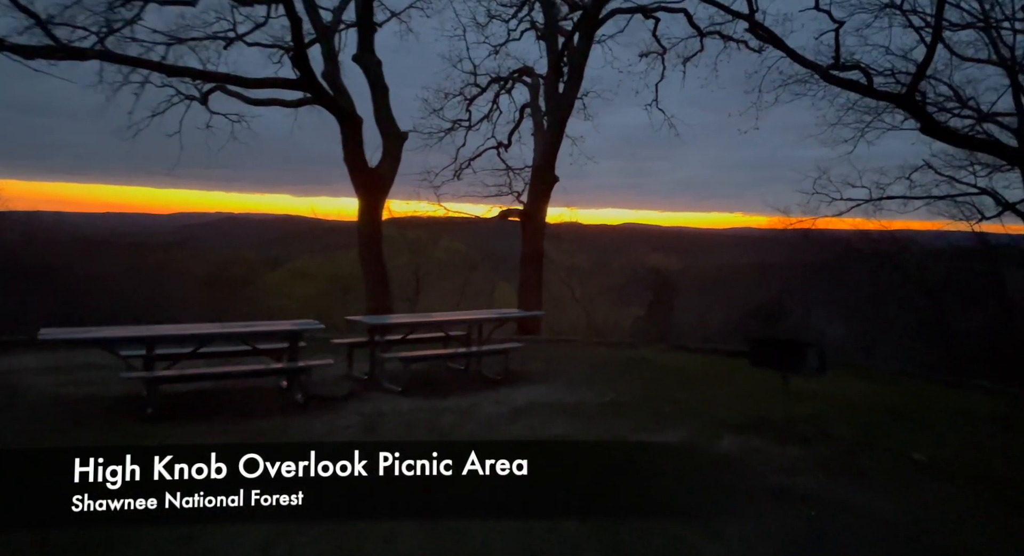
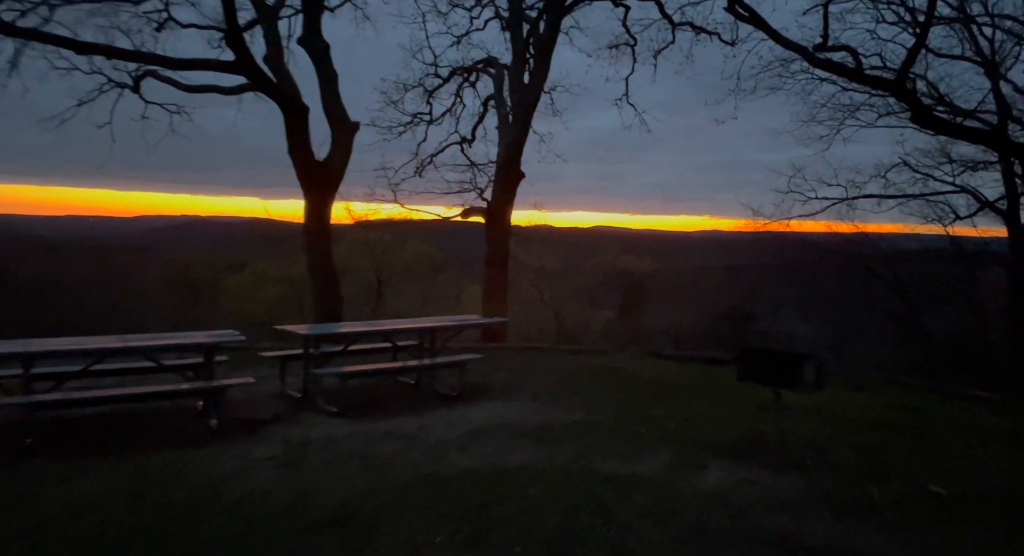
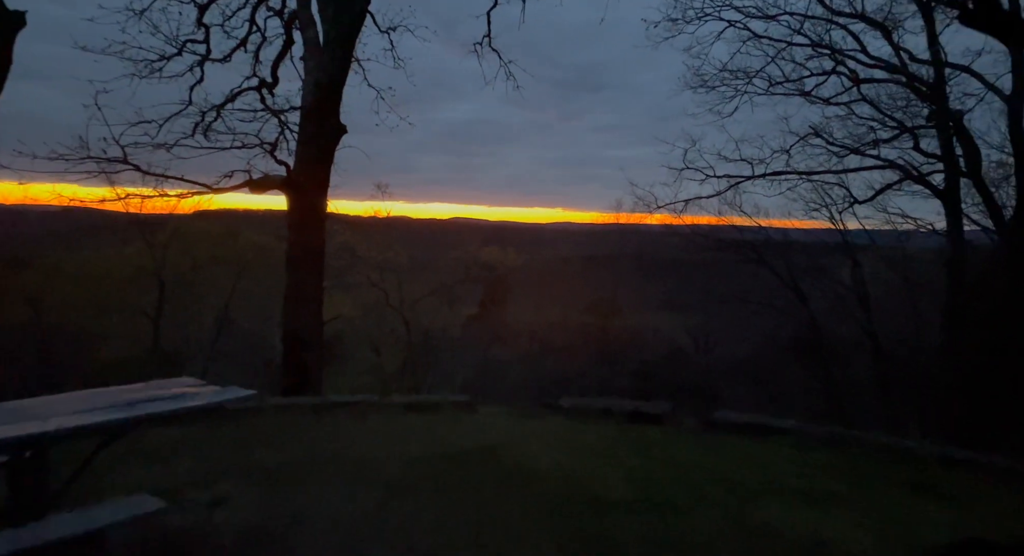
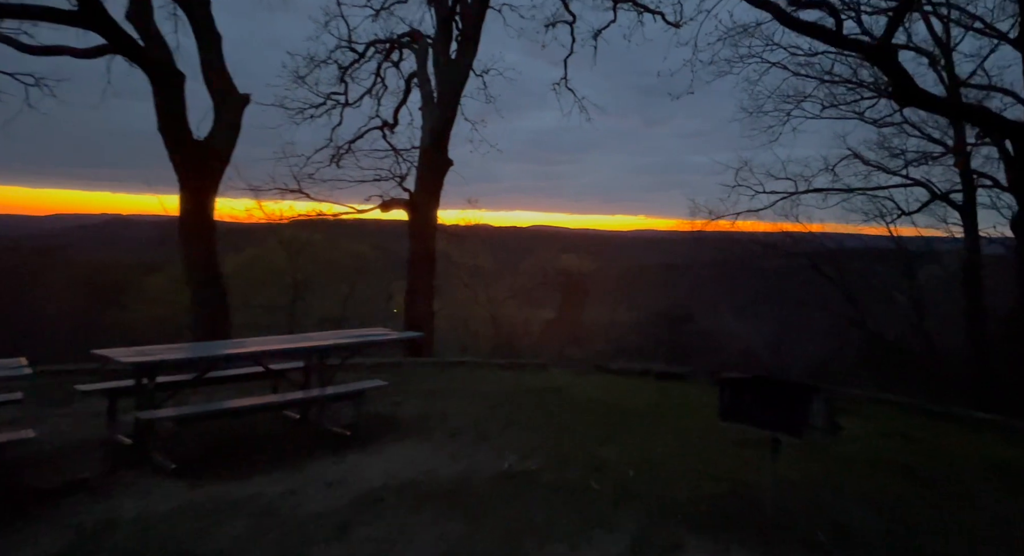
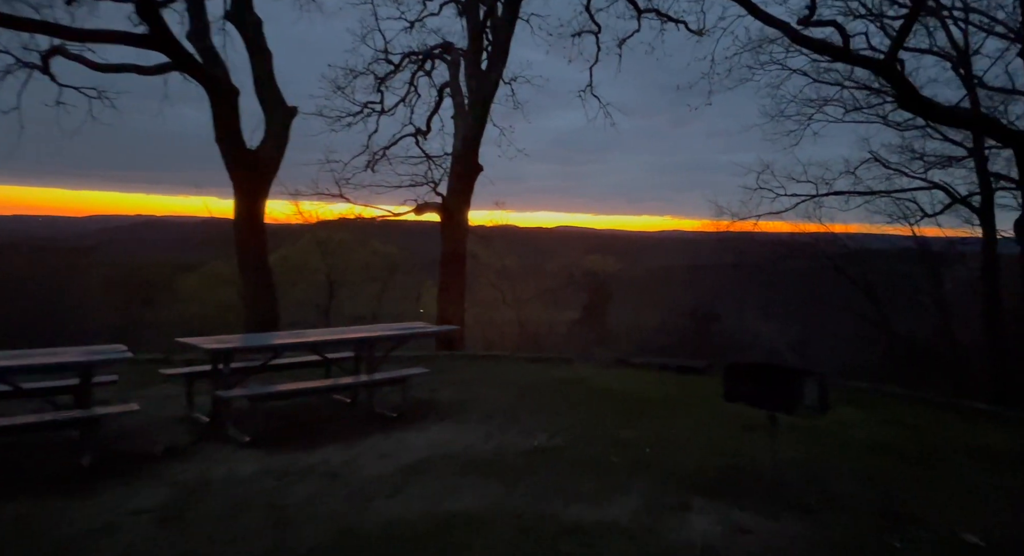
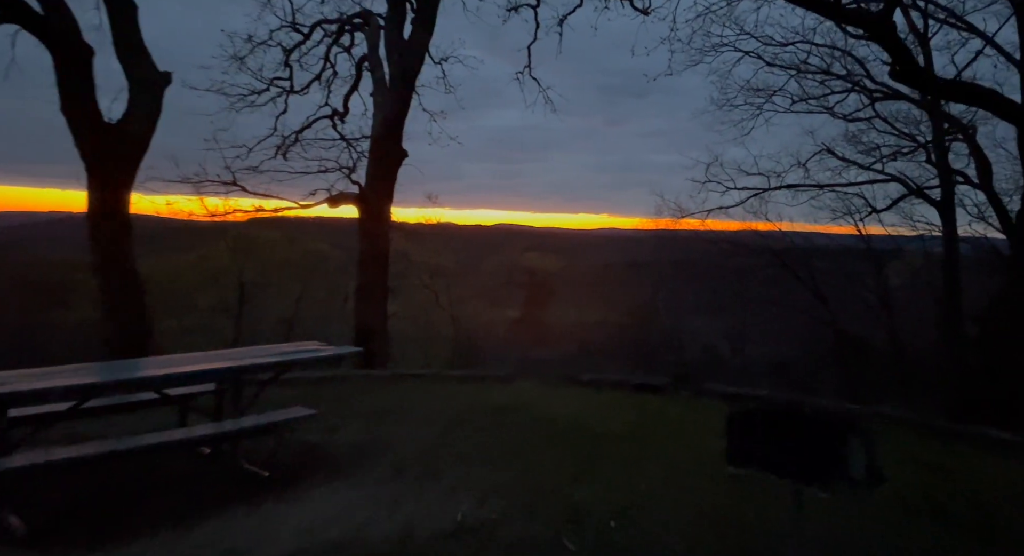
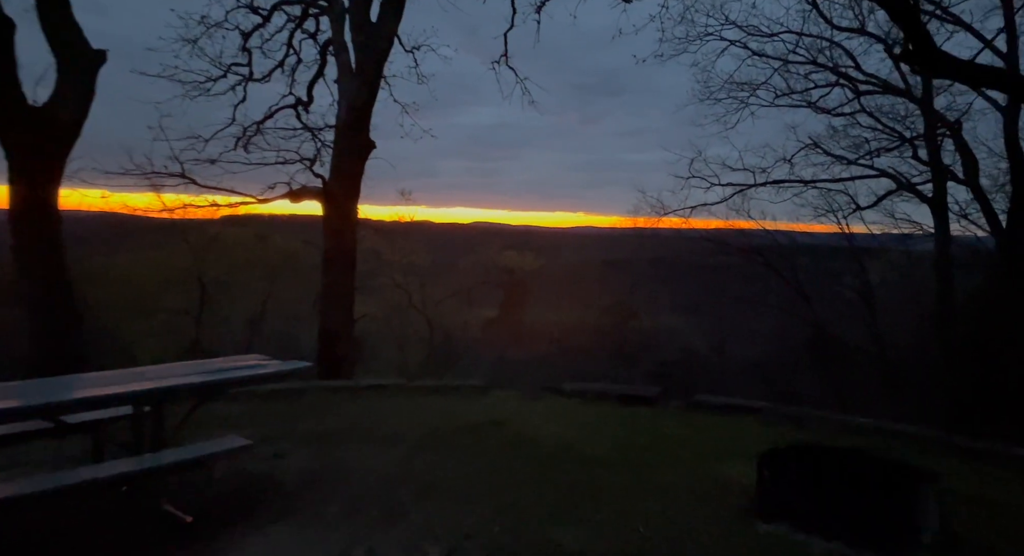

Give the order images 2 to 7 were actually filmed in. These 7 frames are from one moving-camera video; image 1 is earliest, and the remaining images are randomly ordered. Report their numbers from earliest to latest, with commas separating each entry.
2, 5, 4, 6, 7, 3
